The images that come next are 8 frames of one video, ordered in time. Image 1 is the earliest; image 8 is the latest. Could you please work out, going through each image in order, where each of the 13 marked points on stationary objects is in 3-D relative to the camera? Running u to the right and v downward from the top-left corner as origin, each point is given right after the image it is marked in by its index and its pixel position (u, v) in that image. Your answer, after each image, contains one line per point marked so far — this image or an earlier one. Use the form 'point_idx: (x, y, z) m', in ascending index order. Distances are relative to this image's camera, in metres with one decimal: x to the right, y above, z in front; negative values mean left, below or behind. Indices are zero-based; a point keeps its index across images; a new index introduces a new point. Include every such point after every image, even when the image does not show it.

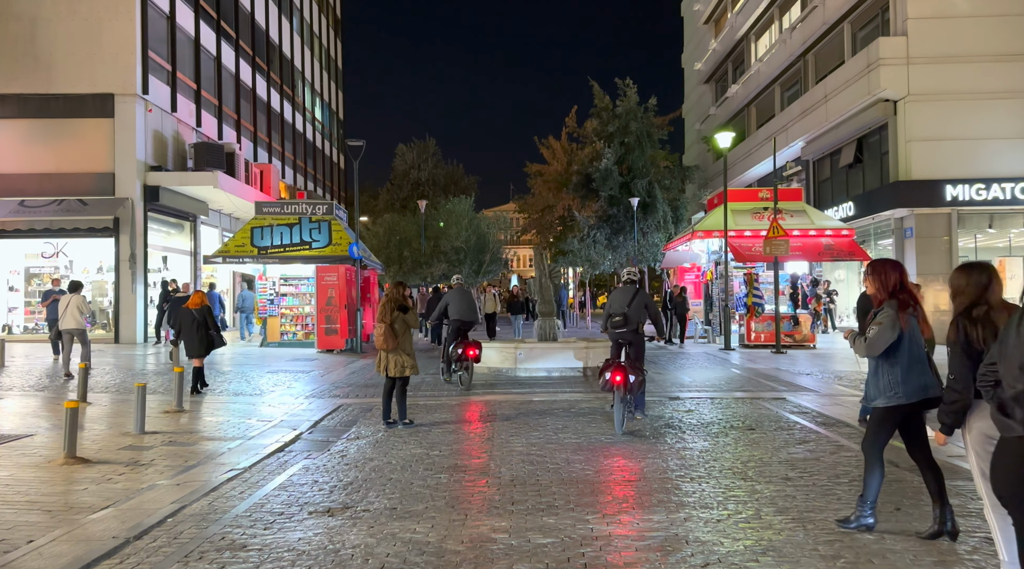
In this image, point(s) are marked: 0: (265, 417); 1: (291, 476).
0: (-3.1, -1.7, +10.4) m
1: (-1.9, -1.6, +7.0) m
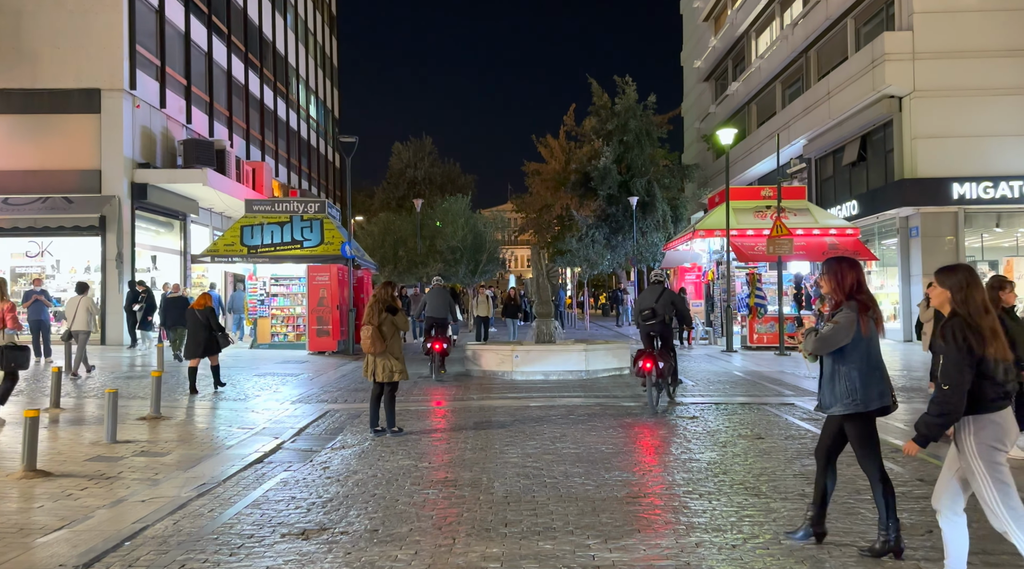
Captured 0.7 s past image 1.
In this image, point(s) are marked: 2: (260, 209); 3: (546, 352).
0: (-3.2, -1.7, +9.9) m
1: (-1.9, -1.6, +6.5) m
2: (-5.9, +1.8, +19.7) m
3: (+0.6, -1.1, +13.7) m
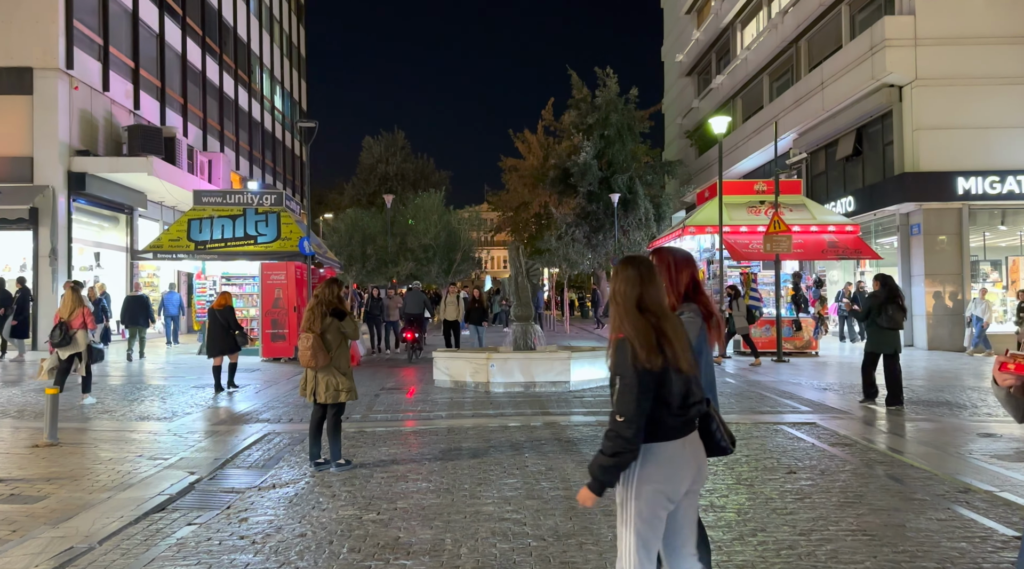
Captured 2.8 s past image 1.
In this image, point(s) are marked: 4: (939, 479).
0: (-3.4, -1.7, +8.1) m
1: (-2.1, -1.6, +4.8) m
2: (-6.5, +1.8, +17.9) m
3: (+0.2, -1.1, +12.1) m
4: (+3.4, -1.5, +6.6) m
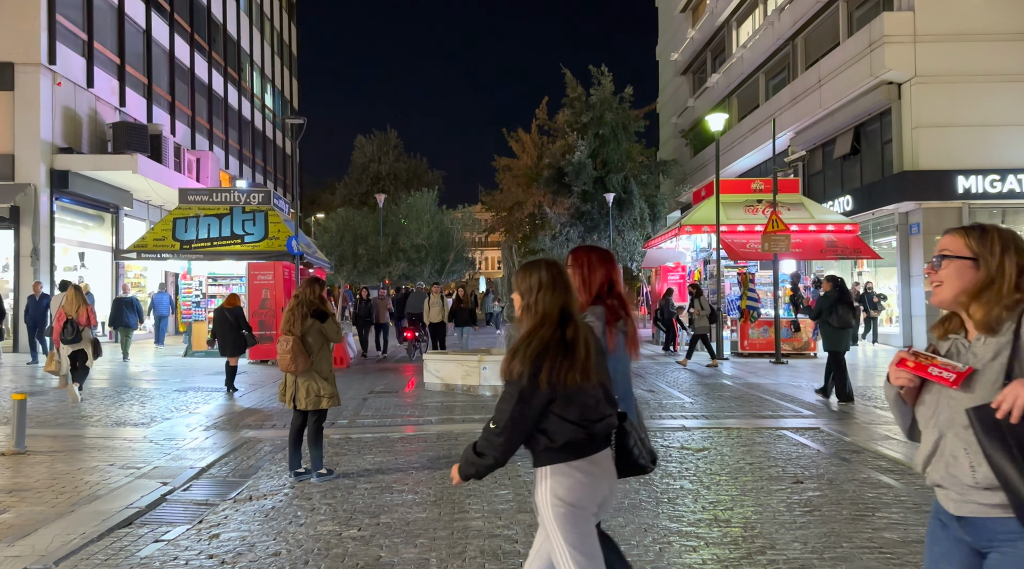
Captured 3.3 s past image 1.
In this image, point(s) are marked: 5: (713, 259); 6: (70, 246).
0: (-3.5, -1.6, +7.7) m
1: (-2.1, -1.6, +4.4) m
2: (-6.6, +1.8, +17.4) m
3: (+0.1, -1.1, +11.7) m
4: (+3.3, -1.5, +6.3) m
5: (+4.6, +0.6, +19.0) m
6: (-10.5, +0.9, +19.8) m
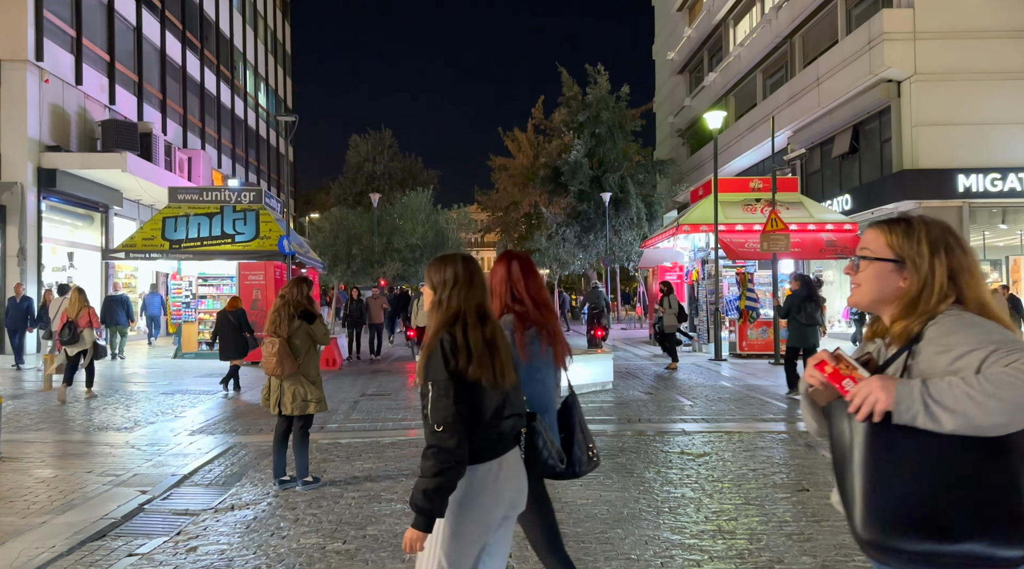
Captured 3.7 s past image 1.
0: (-3.6, -1.6, +7.5) m
1: (-2.2, -1.6, +4.1) m
2: (-6.7, +1.8, +17.1) m
3: (0.0, -1.1, +11.4) m
4: (+3.3, -1.5, +6.0) m
5: (+4.5, +0.6, +18.8) m
6: (-10.6, +0.9, +19.5) m
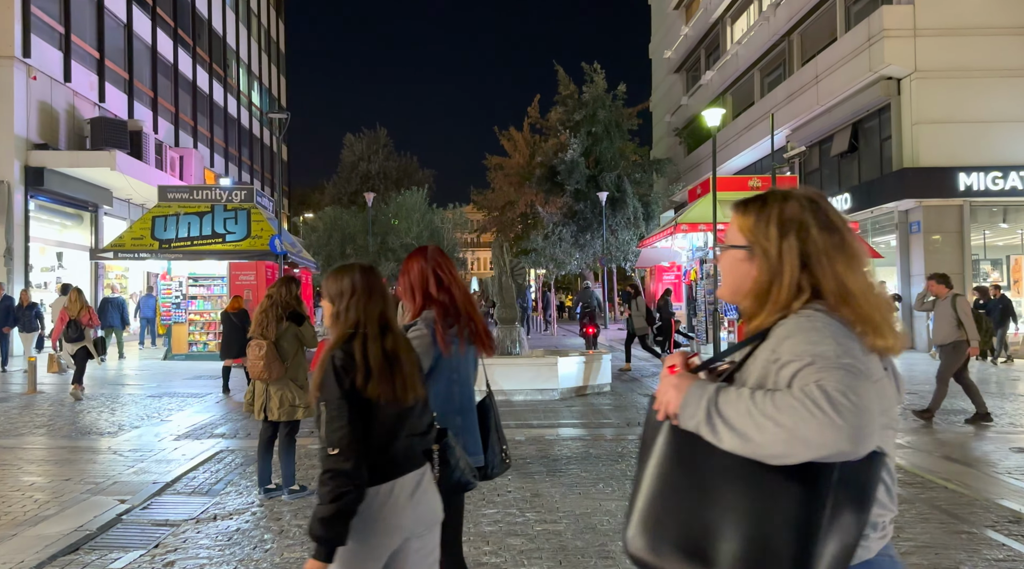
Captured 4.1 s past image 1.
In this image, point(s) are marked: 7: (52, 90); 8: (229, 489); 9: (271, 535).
0: (-3.6, -1.6, +7.2) m
1: (-2.2, -1.6, +3.8) m
2: (-6.8, +1.8, +16.8) m
3: (0.0, -1.1, +11.1) m
4: (+3.3, -1.5, +5.8) m
5: (+4.4, +0.6, +18.5) m
6: (-10.7, +0.9, +19.2) m
7: (-10.5, +4.4, +19.0) m
8: (-2.3, -1.6, +6.6) m
9: (-1.5, -1.6, +5.3) m
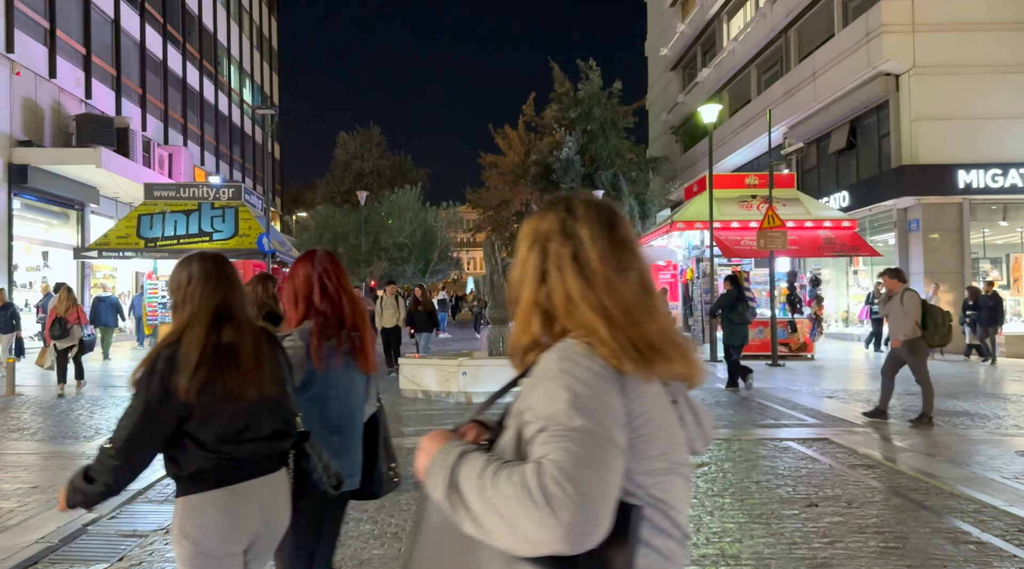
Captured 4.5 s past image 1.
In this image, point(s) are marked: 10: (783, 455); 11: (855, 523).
0: (-3.7, -1.6, +6.8) m
1: (-2.3, -1.6, +3.5) m
2: (-6.9, +1.8, +16.5) m
3: (-0.1, -1.1, +10.8) m
4: (+3.2, -1.5, +5.5) m
5: (+4.2, +0.6, +18.2) m
6: (-10.8, +0.9, +18.8) m
7: (-10.7, +4.4, +18.7) m
8: (-2.4, -1.6, +6.3) m
9: (-1.6, -1.6, +5.0) m
10: (+2.4, -1.5, +7.3) m
11: (+2.2, -1.5, +5.4) m
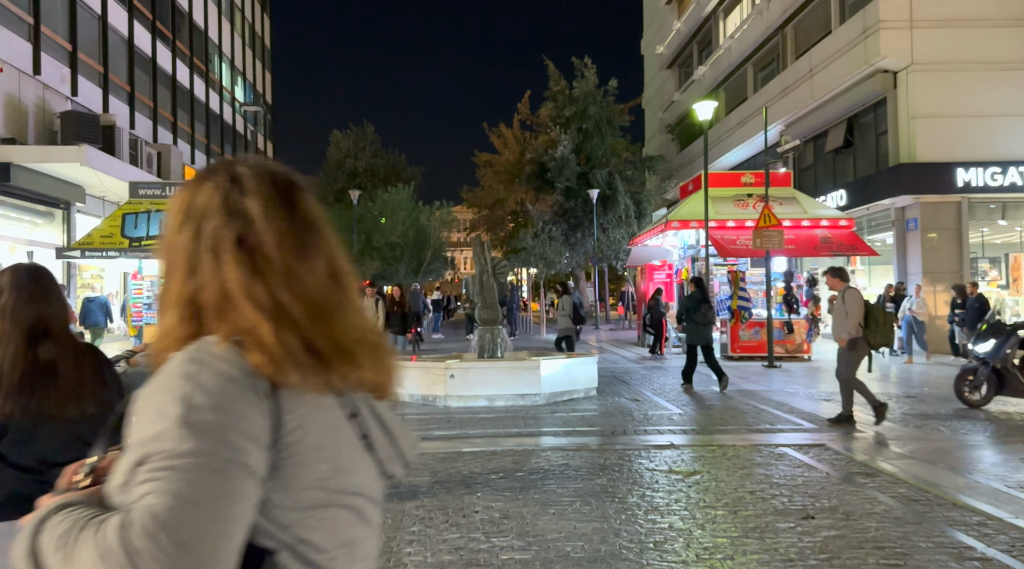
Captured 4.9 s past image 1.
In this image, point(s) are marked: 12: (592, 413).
0: (-3.8, -1.6, +6.5) m
1: (-2.4, -1.6, +3.2) m
2: (-7.1, +1.8, +16.2) m
3: (-0.3, -1.1, +10.5) m
4: (+3.0, -1.5, +5.2) m
5: (+4.1, +0.6, +18.0) m
6: (-11.0, +0.9, +18.5) m
7: (-10.8, +4.4, +18.4) m
8: (-2.5, -1.6, +6.0) m
9: (-1.7, -1.6, +4.7) m
10: (+2.2, -1.5, +7.0) m
11: (+2.0, -1.5, +5.1) m
12: (+0.9, -1.5, +10.0) m
